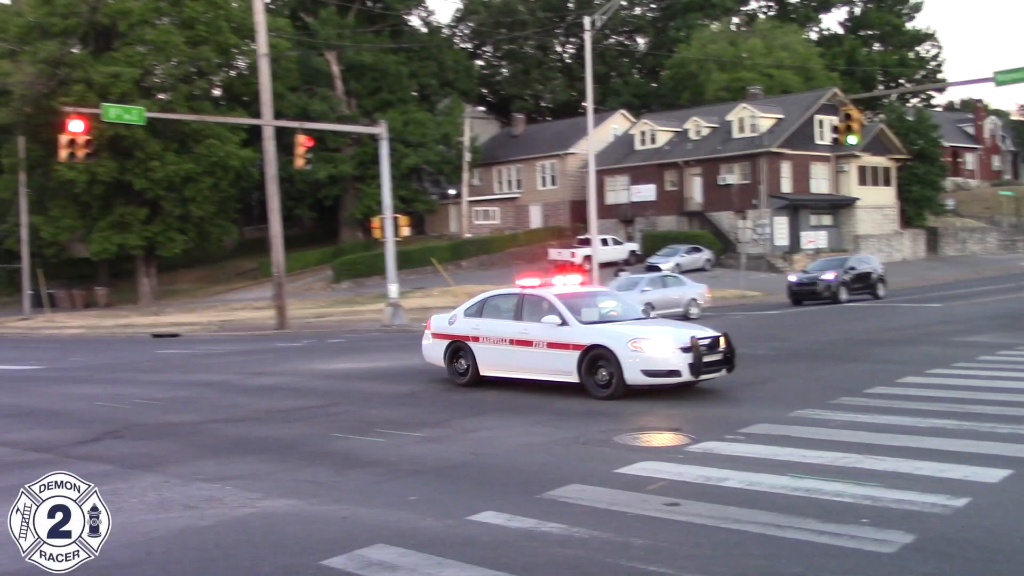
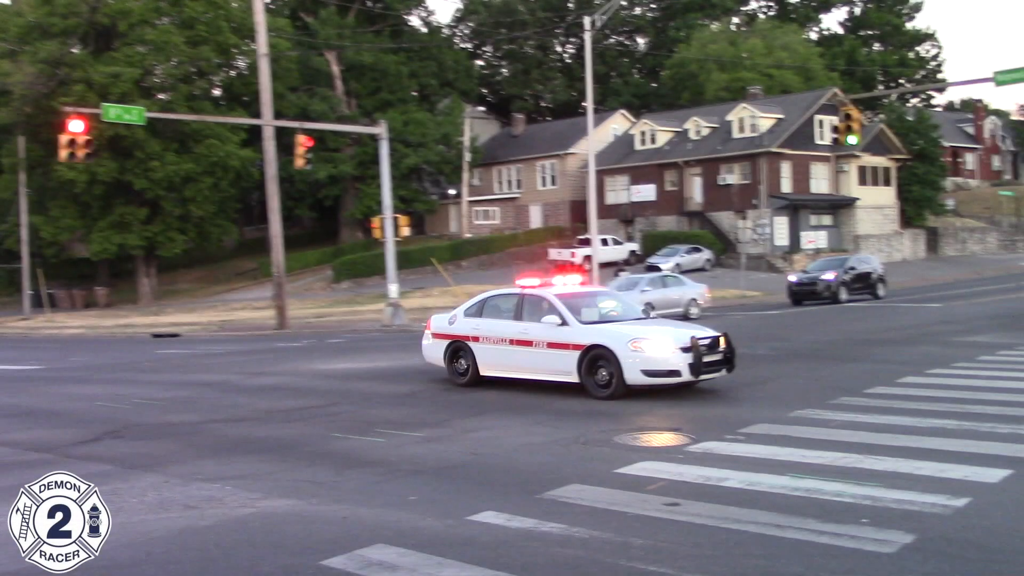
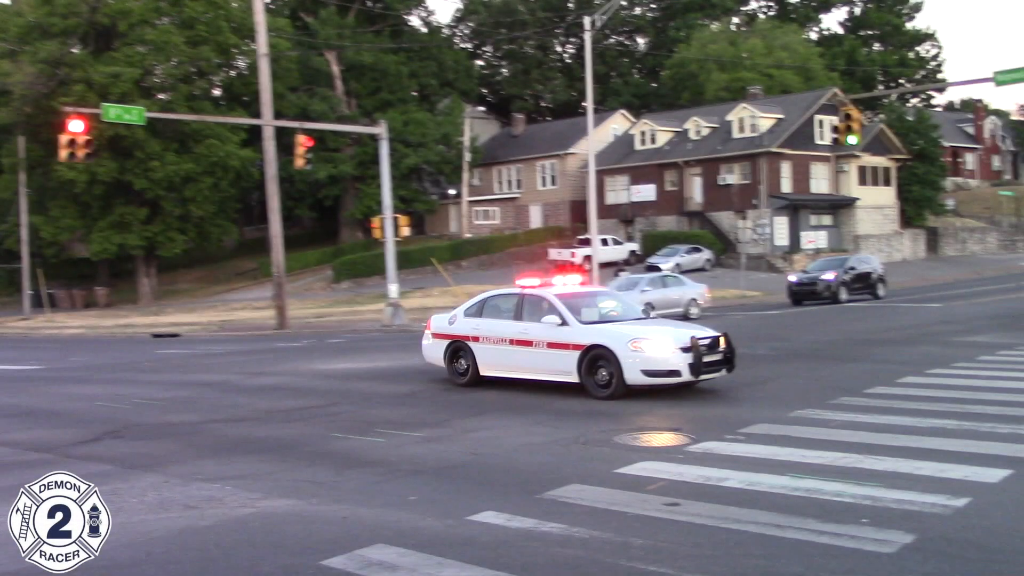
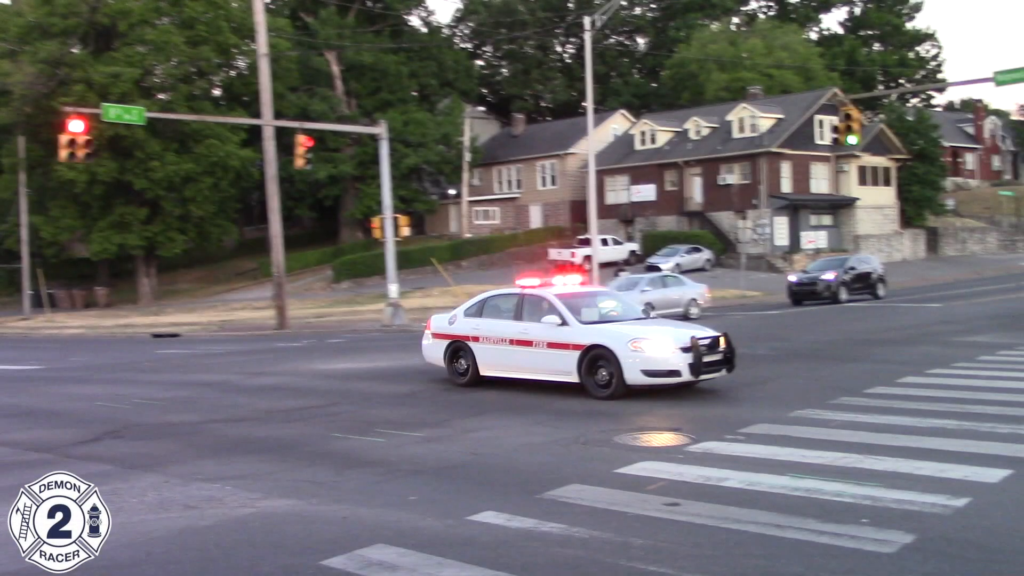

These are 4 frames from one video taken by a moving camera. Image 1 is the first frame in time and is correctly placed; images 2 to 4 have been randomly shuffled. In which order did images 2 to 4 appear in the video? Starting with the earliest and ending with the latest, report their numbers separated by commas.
4, 3, 2
